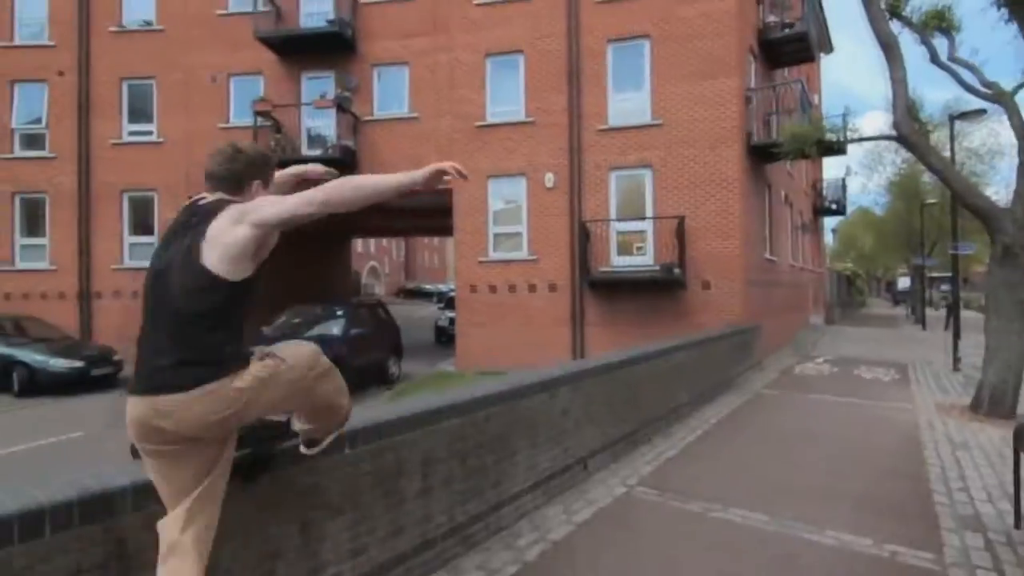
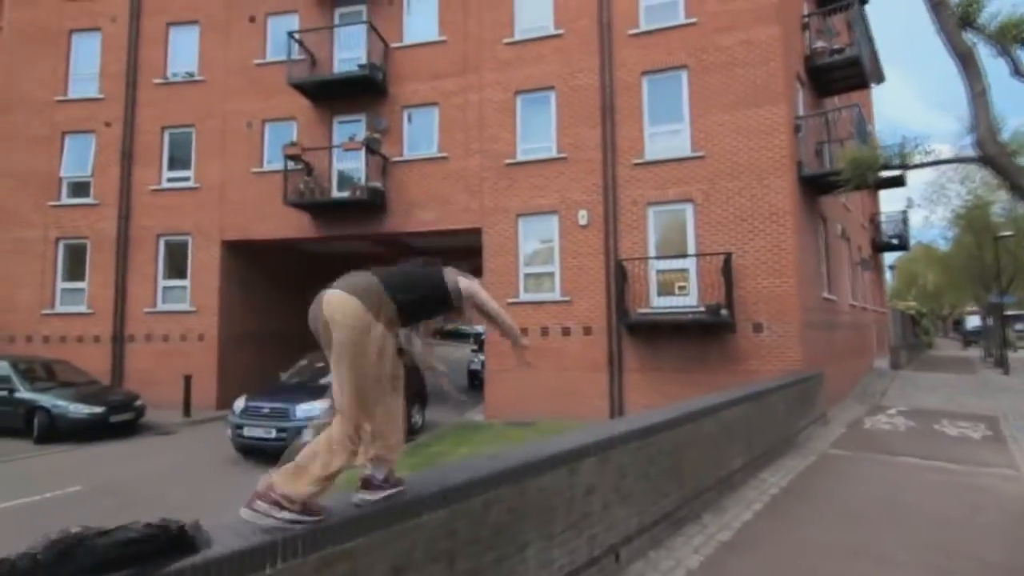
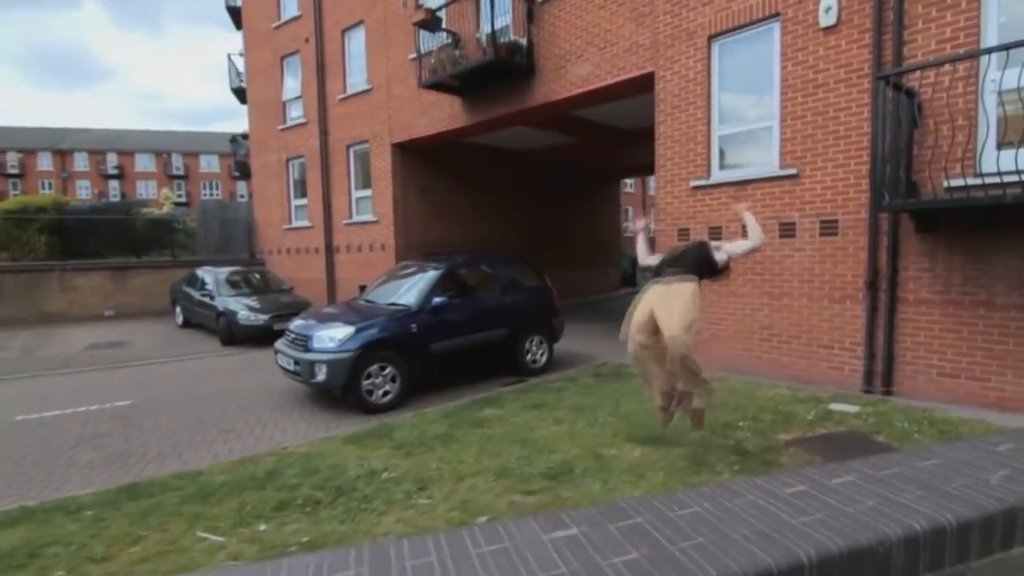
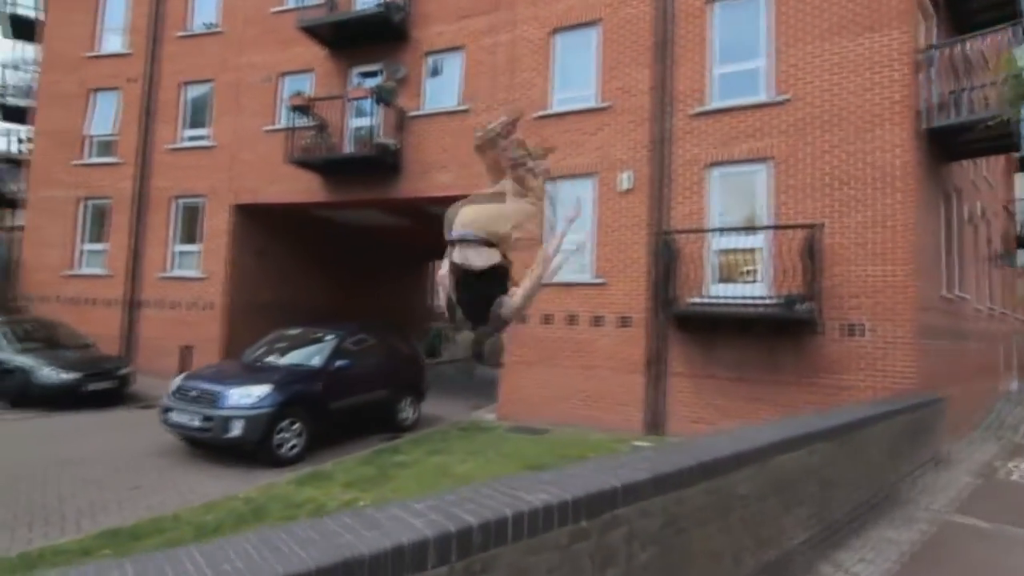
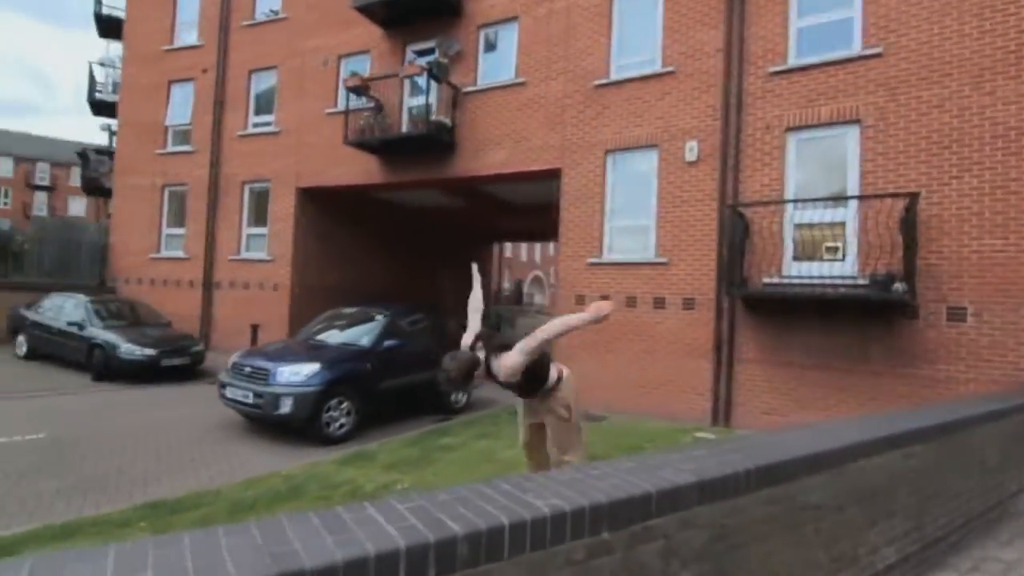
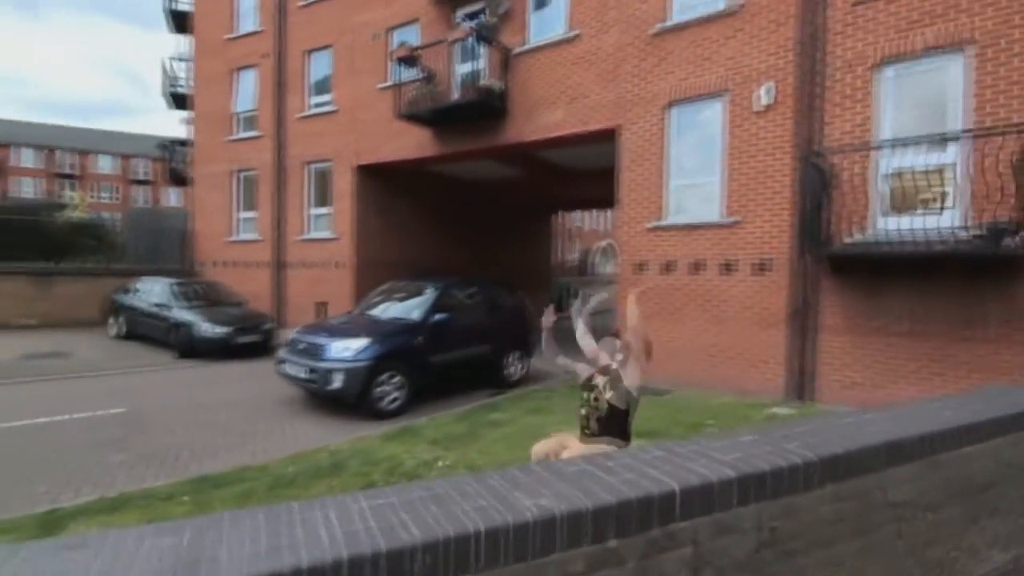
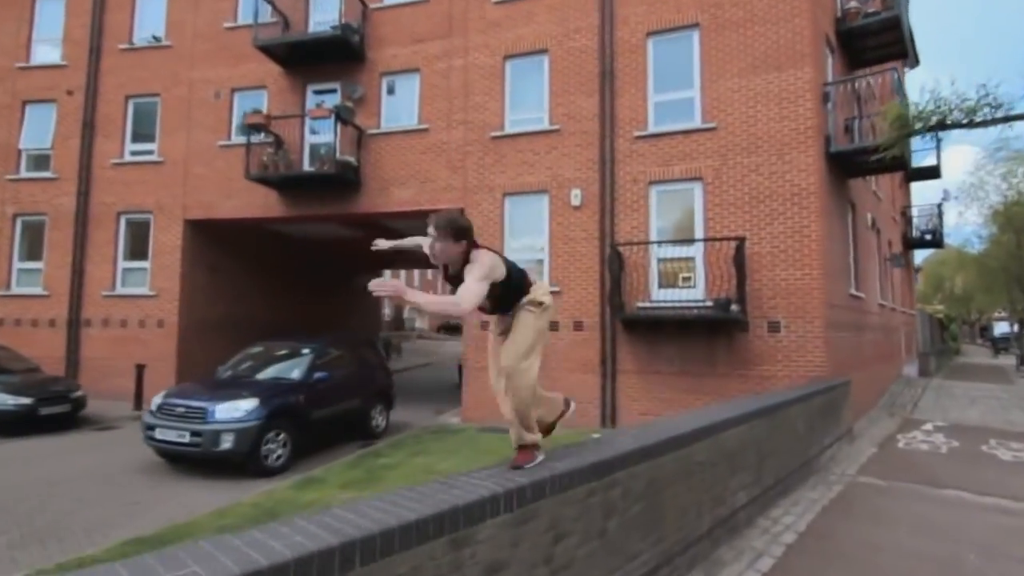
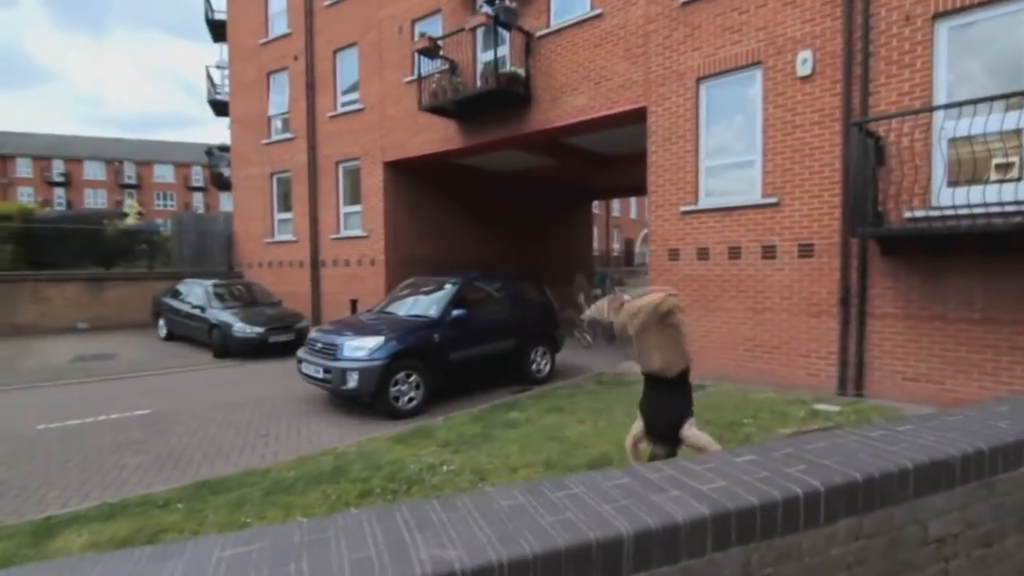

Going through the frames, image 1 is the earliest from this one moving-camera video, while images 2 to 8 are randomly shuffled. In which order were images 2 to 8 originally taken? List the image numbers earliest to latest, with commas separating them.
2, 7, 4, 5, 6, 8, 3
